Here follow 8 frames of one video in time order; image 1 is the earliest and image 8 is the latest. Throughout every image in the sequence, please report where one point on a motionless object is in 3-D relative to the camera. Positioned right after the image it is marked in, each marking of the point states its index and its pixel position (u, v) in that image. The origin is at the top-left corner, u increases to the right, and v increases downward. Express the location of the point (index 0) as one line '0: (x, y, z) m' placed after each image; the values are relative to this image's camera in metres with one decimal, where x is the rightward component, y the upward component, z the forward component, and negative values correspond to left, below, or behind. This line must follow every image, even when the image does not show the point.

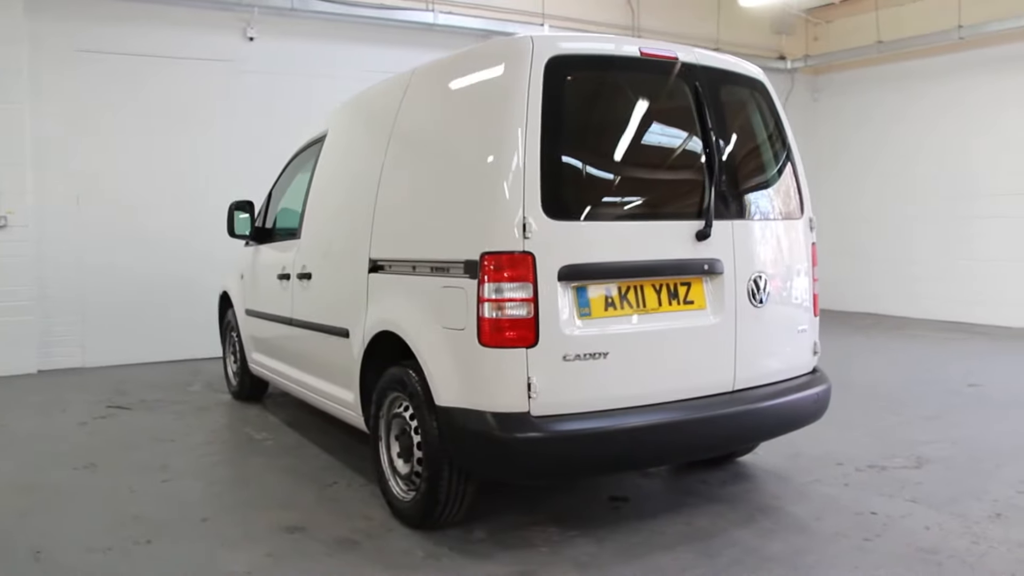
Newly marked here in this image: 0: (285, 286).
0: (-1.3, 0.0, +4.4) m
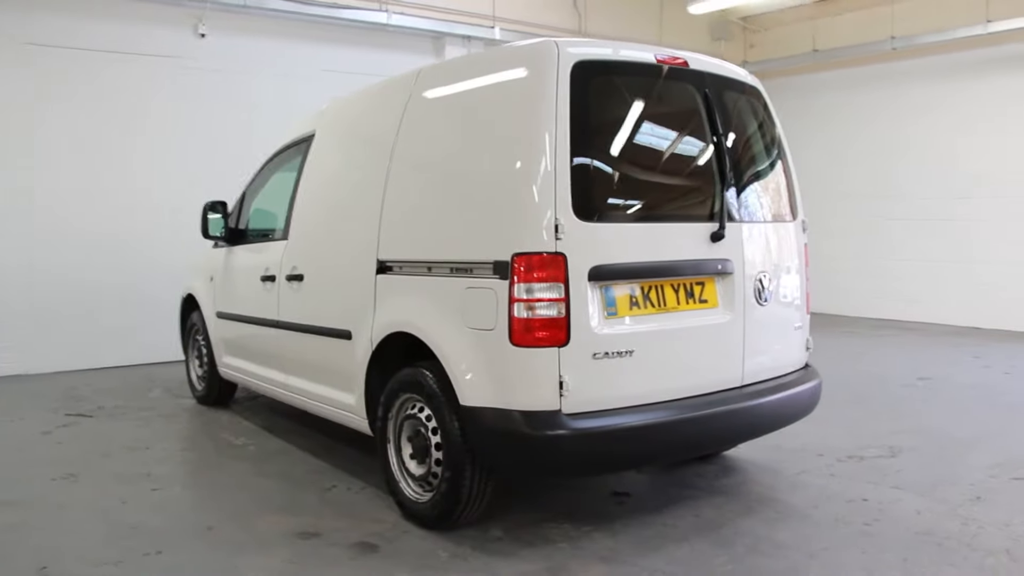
0: (-1.3, 0.0, +4.3) m
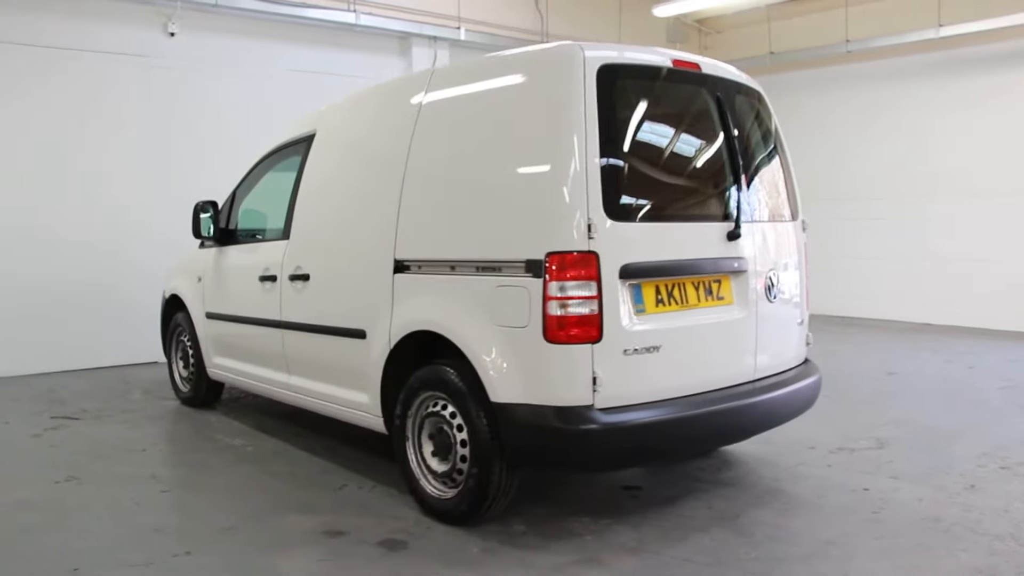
0: (-1.3, 0.0, +4.3) m
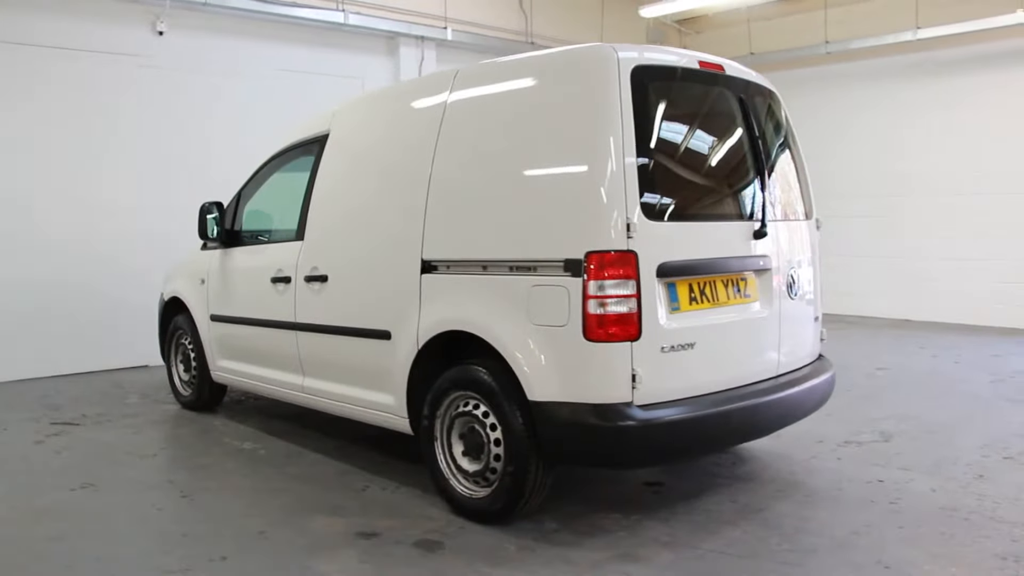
0: (-1.2, 0.0, +4.2) m
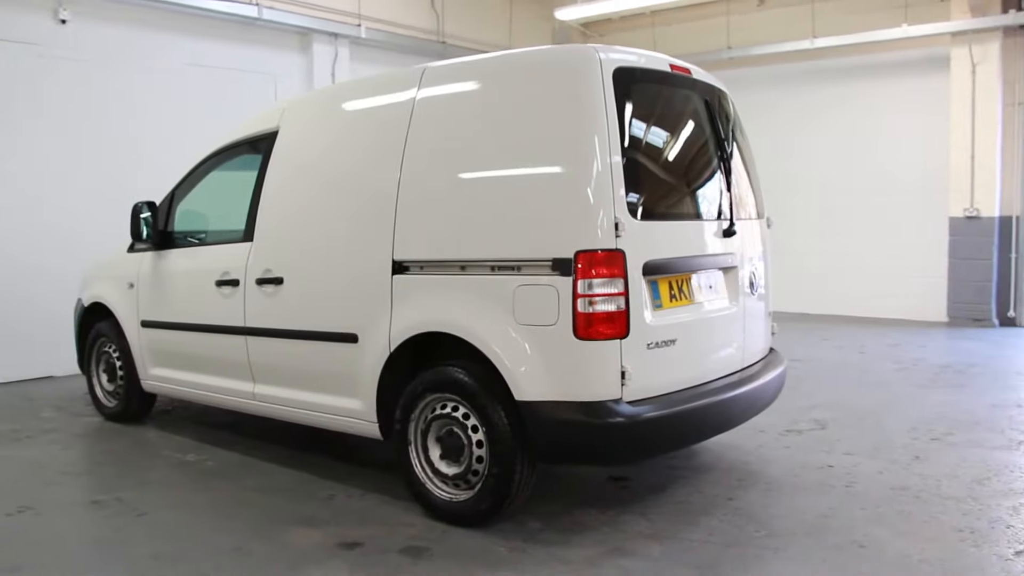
0: (-1.5, 0.0, +4.0) m
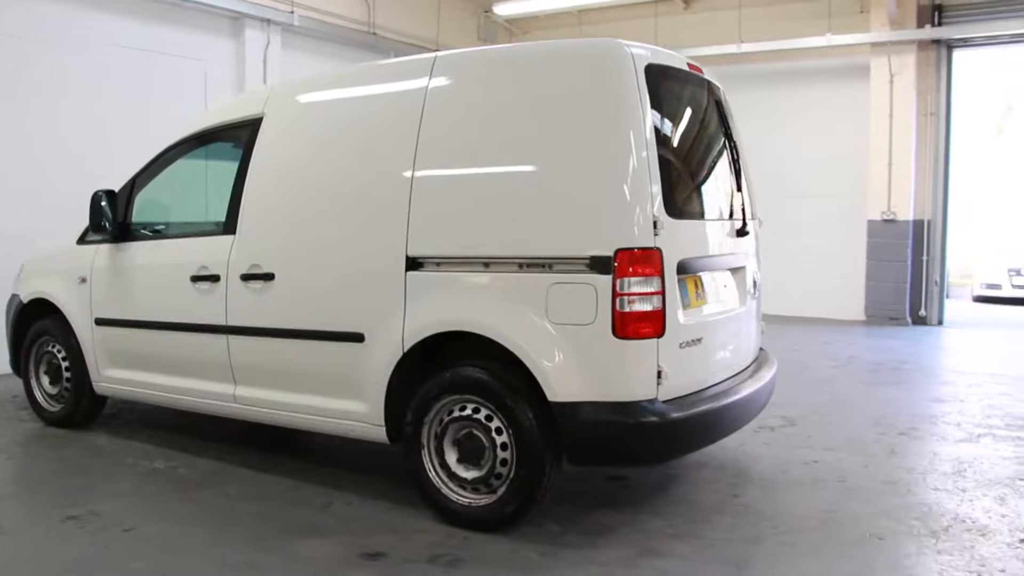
0: (-1.5, 0.0, +3.8) m
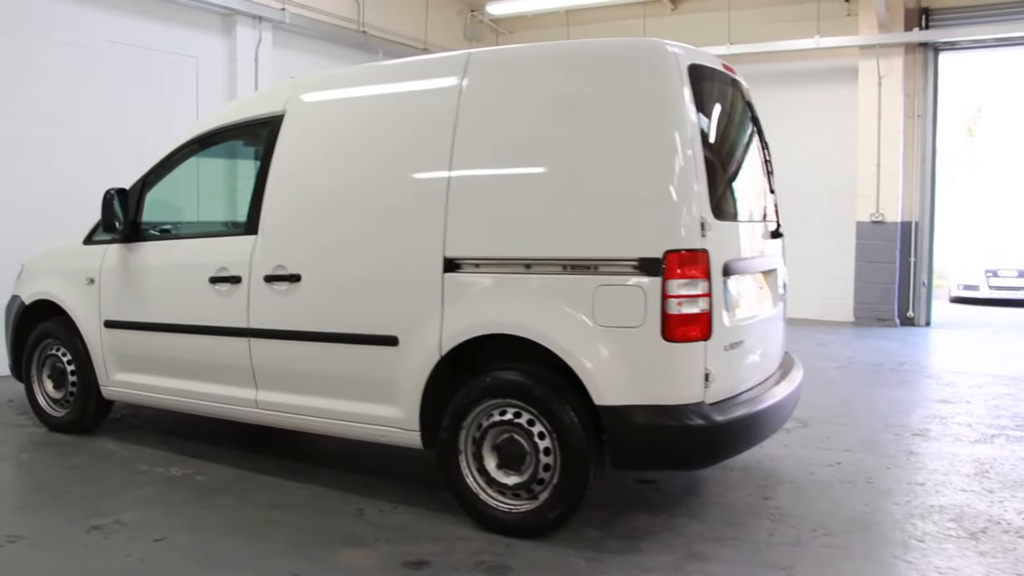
0: (-1.4, 0.0, +3.7) m
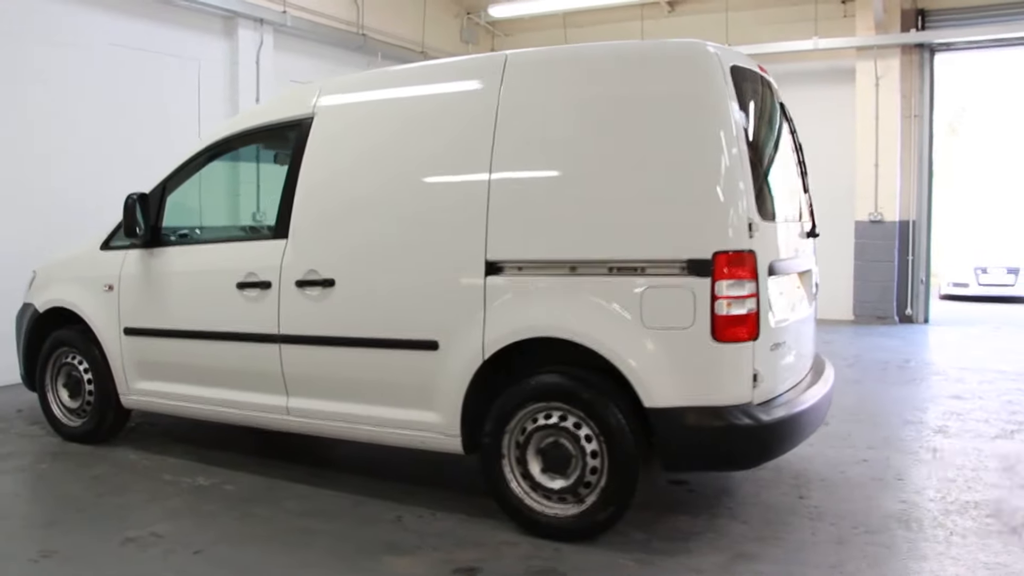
0: (-1.2, 0.0, +3.6) m
